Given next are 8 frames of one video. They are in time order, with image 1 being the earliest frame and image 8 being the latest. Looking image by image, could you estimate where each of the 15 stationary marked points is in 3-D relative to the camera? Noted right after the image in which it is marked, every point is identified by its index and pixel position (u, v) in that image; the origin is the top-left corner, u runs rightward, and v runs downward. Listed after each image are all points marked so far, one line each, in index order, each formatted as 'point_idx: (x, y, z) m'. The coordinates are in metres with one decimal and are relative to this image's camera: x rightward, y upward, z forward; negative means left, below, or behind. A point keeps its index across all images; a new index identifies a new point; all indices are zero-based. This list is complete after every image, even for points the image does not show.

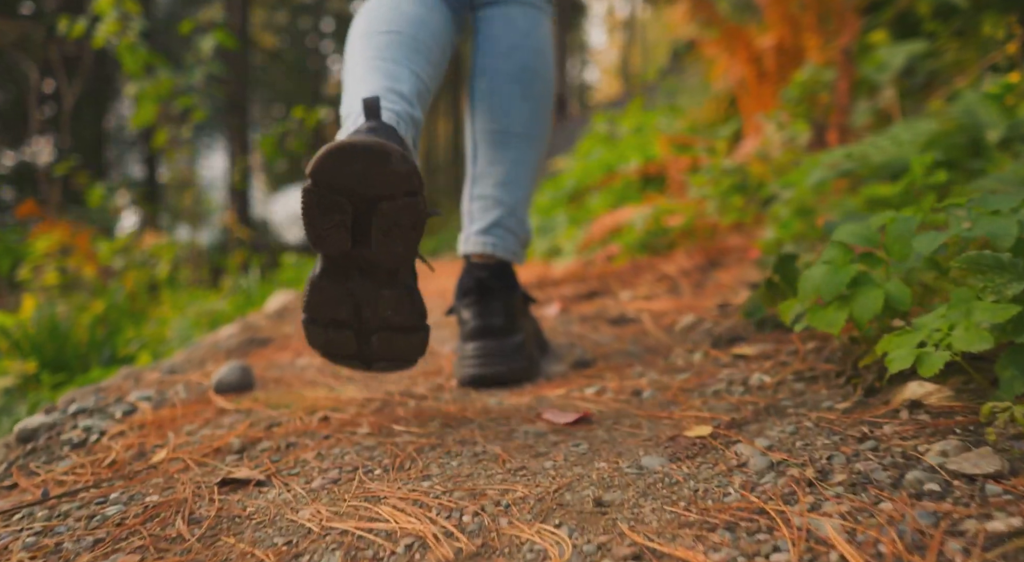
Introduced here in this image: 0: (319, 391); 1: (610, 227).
0: (-0.4, -0.2, +1.6) m
1: (+0.5, +0.3, +4.2) m
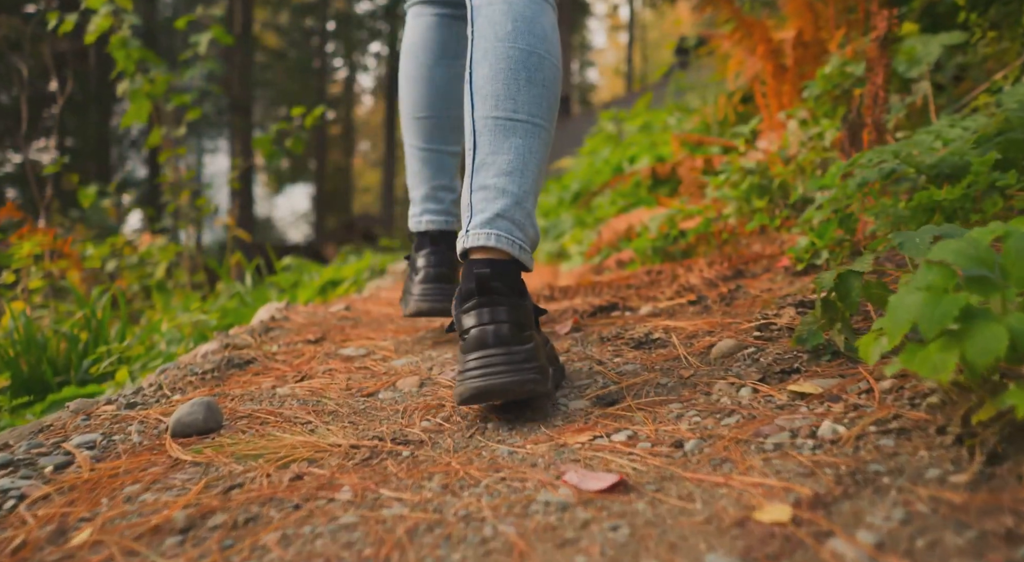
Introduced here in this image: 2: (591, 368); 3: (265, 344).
0: (-0.4, -0.3, +1.4) m
1: (+0.5, +0.3, +4.0) m
2: (+0.2, -0.2, +1.6) m
3: (-0.6, -0.2, +2.2) m
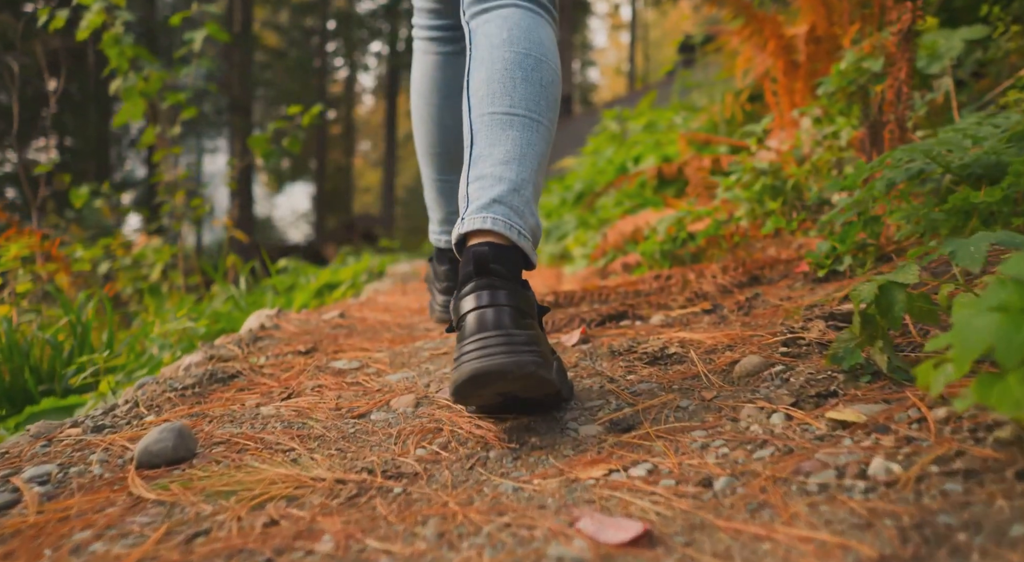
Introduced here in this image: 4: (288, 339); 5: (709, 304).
0: (-0.4, -0.3, +1.3) m
1: (+0.5, +0.2, +3.9) m
2: (+0.2, -0.2, +1.5) m
3: (-0.6, -0.2, +2.0) m
4: (-0.6, -0.2, +2.2) m
5: (+0.5, -0.1, +2.1) m
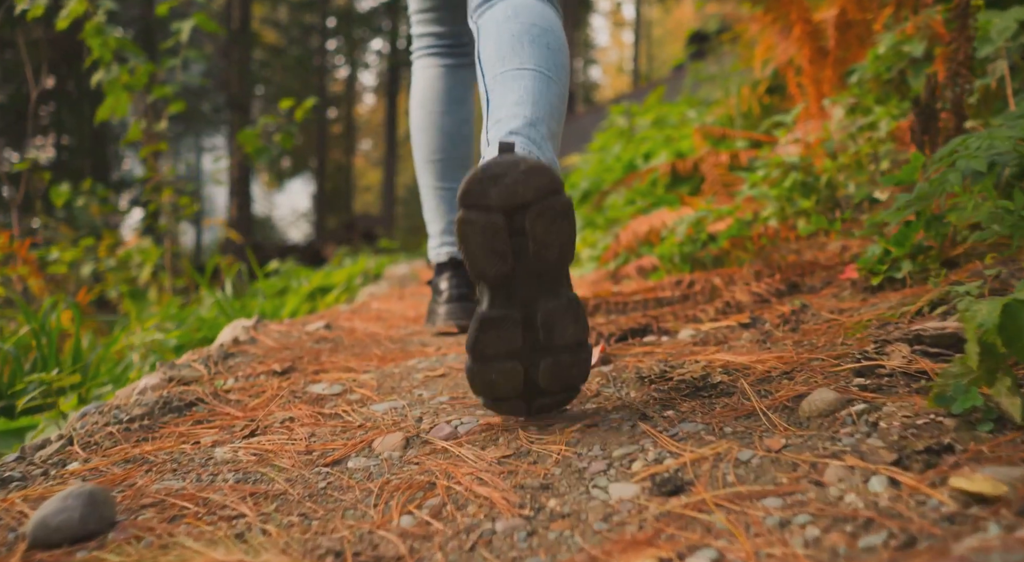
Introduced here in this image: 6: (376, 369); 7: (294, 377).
0: (-0.3, -0.3, +1.0) m
1: (+0.6, +0.2, +3.6) m
2: (+0.2, -0.2, +1.2) m
3: (-0.6, -0.2, +1.8) m
4: (-0.6, -0.2, +2.0) m
5: (+0.5, -0.1, +1.8) m
6: (-0.3, -0.2, +1.8) m
7: (-0.5, -0.2, +1.8) m
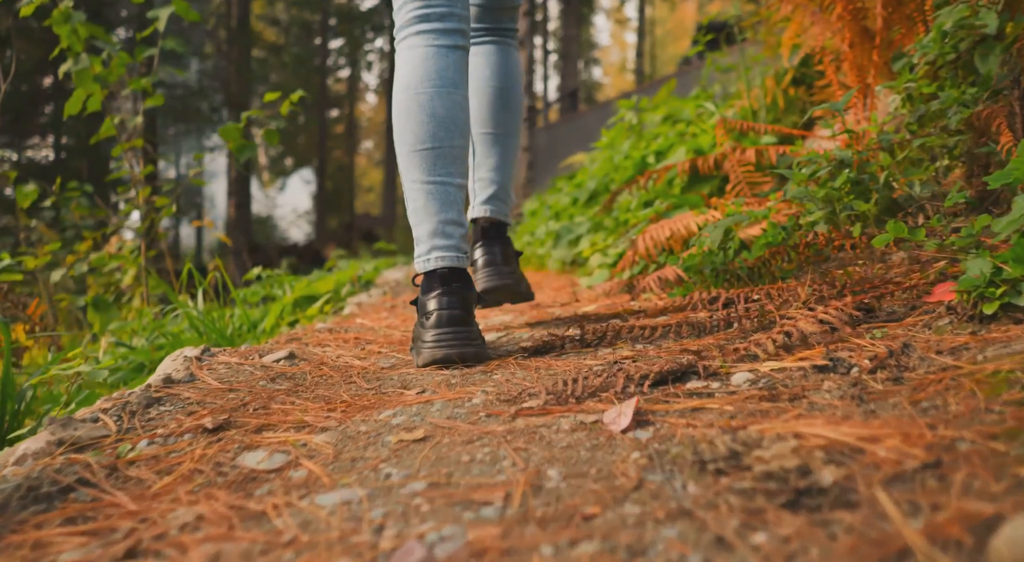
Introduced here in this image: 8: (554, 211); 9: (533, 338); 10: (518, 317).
0: (-0.3, -0.4, +0.6) m
1: (+0.6, +0.2, +3.1) m
2: (+0.2, -0.3, +0.8) m
3: (-0.6, -0.3, +1.3) m
4: (-0.6, -0.2, +1.5) m
5: (+0.5, -0.1, +1.4) m
6: (-0.3, -0.2, +1.4) m
7: (-0.5, -0.3, +1.3) m
8: (+0.4, +0.6, +7.4) m
9: (+0.1, -0.2, +2.2) m
10: (0.0, -0.1, +3.1) m
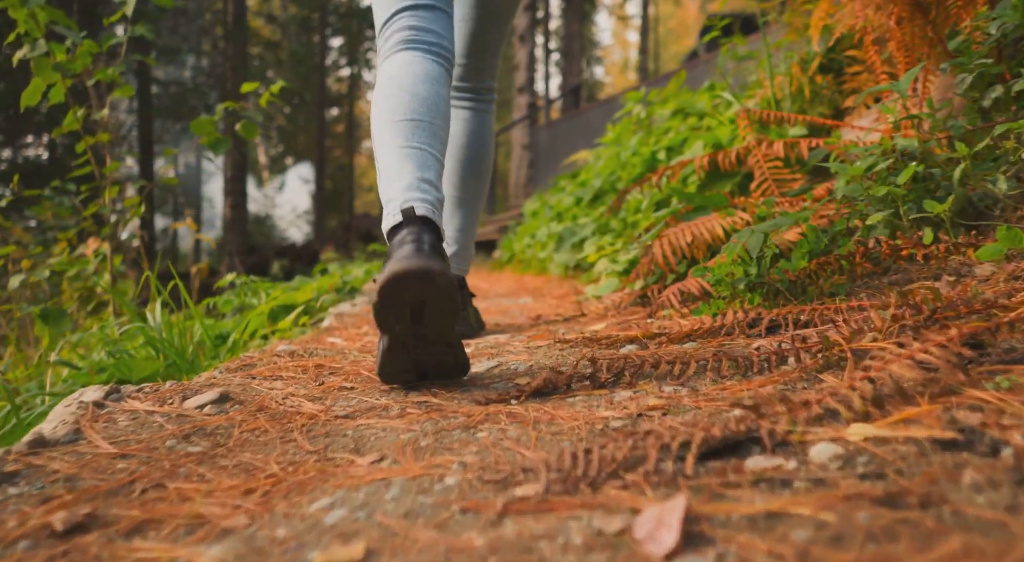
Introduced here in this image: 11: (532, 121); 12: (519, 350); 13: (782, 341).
0: (-0.4, -0.4, +0.1) m
1: (+0.6, +0.1, +2.7) m
2: (+0.2, -0.3, +0.4) m
3: (-0.6, -0.3, +0.9) m
4: (-0.6, -0.3, +1.1) m
5: (+0.5, -0.2, +1.0) m
6: (-0.3, -0.3, +1.0) m
7: (-0.5, -0.3, +0.9) m
8: (+0.4, +0.6, +7.0) m
9: (0.0, -0.2, +1.8) m
10: (0.0, -0.2, +2.7) m
11: (+0.3, +2.6, +13.6) m
12: (0.0, -0.2, +2.3) m
13: (+0.5, -0.1, +1.6) m
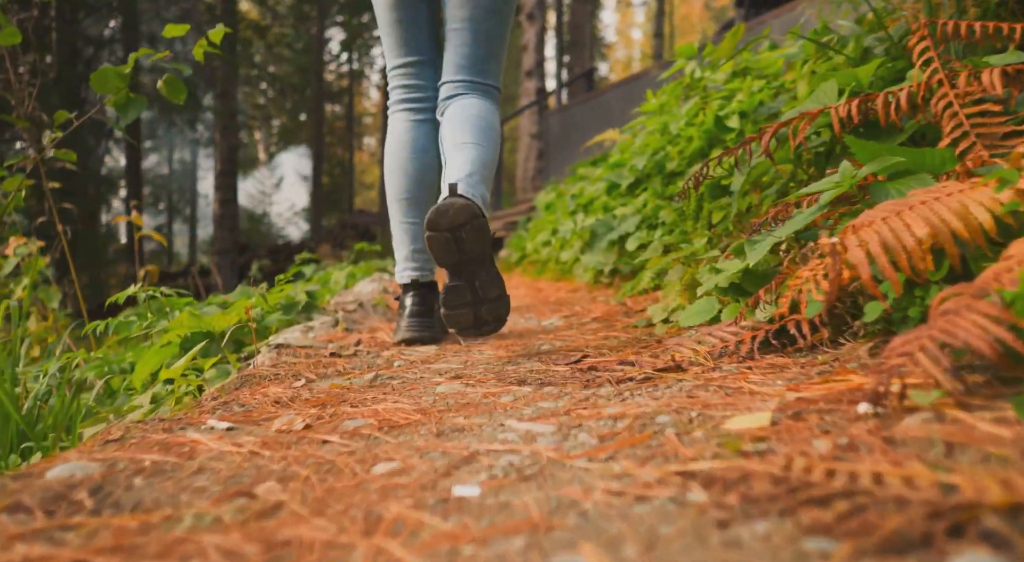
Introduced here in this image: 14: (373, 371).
0: (-0.3, -0.5, -1.2) m
1: (+0.6, +0.1, +1.4) m
2: (+0.2, -0.4, -1.0) m
3: (-0.6, -0.4, -0.5) m
4: (-0.5, -0.3, -0.3) m
5: (+0.6, -0.2, -0.4) m
6: (-0.2, -0.3, -0.4) m
7: (-0.4, -0.4, -0.5) m
8: (+0.5, +0.5, +5.6) m
9: (+0.1, -0.3, +0.4) m
10: (+0.1, -0.2, +1.3) m
11: (+0.4, +2.6, +12.2) m
12: (+0.1, -0.2, +0.9) m
13: (+0.6, -0.2, +0.2) m
14: (-0.4, -0.3, +2.3) m
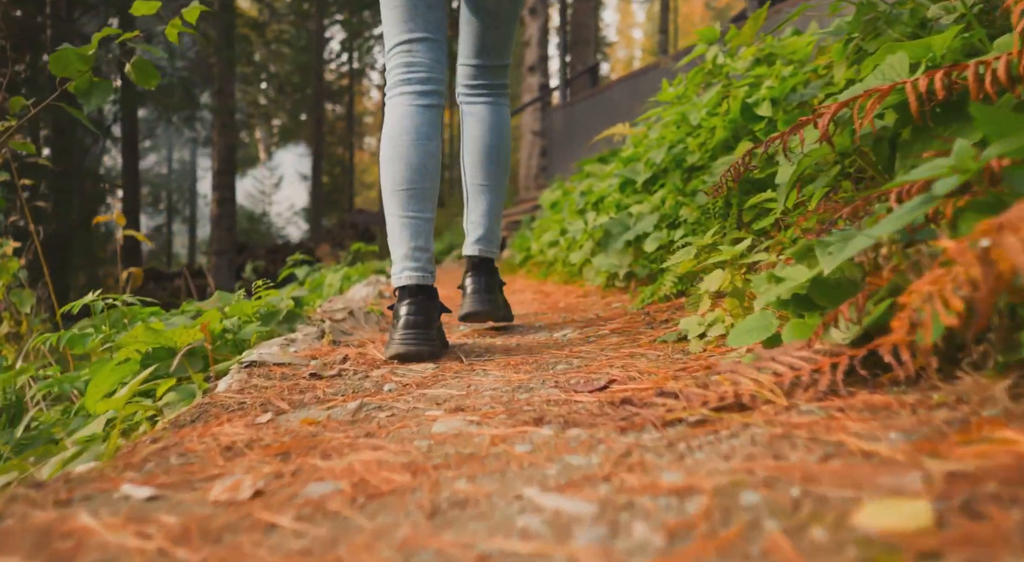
0: (-0.3, -0.5, -1.6) m
1: (+0.7, 0.0, +1.0) m
2: (+0.3, -0.4, -1.4) m
3: (-0.5, -0.4, -0.8) m
4: (-0.5, -0.4, -0.6) m
5: (+0.6, -0.3, -0.8) m
6: (-0.2, -0.4, -0.8) m
7: (-0.4, -0.4, -0.8) m
8: (+0.5, +0.5, +5.2) m
9: (+0.1, -0.3, 0.0) m
10: (+0.1, -0.3, +0.9) m
11: (+0.5, +2.6, +11.8) m
12: (+0.1, -0.3, +0.5) m
13: (+0.6, -0.2, -0.1) m
14: (-0.4, -0.3, +1.9) m
